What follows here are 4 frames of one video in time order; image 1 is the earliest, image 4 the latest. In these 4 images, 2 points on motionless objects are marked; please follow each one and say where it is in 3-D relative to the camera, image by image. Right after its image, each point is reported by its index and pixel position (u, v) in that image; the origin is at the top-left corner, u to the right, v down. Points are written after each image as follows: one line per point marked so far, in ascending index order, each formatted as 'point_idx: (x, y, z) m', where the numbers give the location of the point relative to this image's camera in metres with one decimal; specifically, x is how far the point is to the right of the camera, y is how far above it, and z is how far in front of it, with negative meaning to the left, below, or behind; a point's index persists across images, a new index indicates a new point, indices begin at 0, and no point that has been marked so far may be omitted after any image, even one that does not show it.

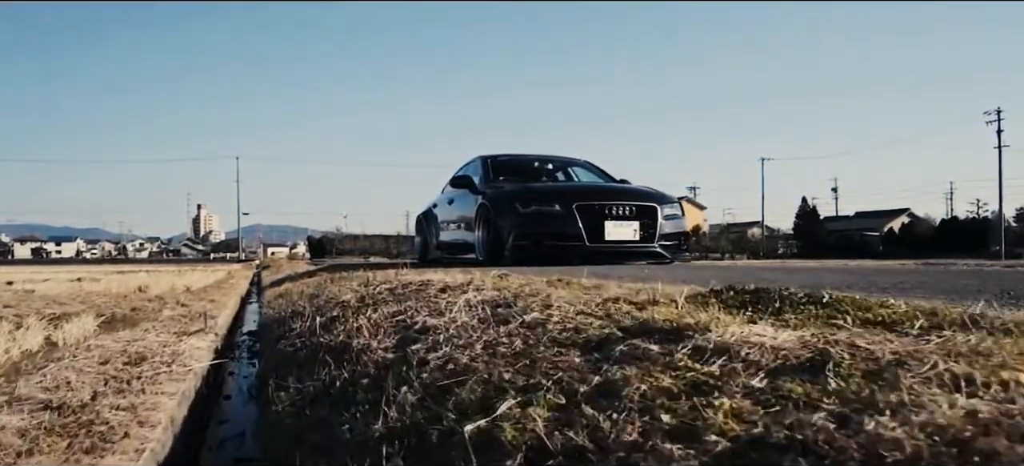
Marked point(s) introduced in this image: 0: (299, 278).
0: (-3.0, -0.6, +11.8) m
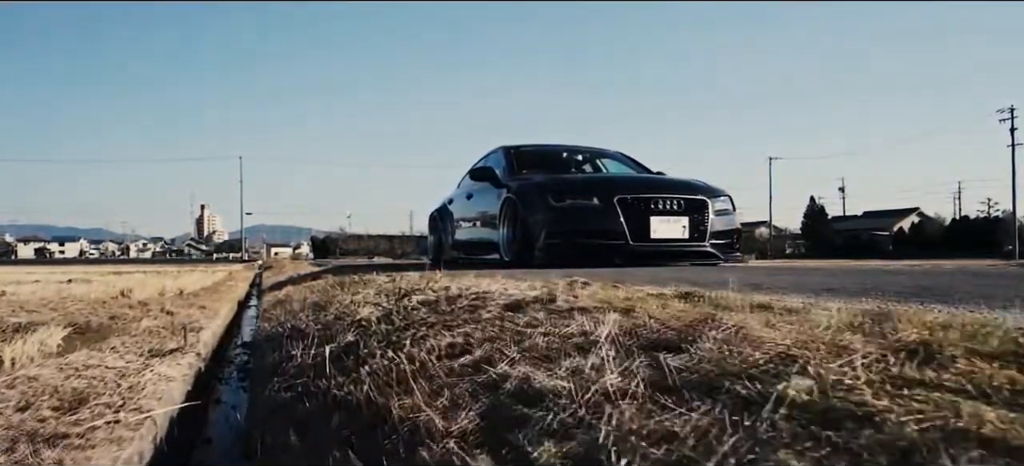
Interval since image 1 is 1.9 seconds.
0: (-2.7, -0.6, +10.7) m
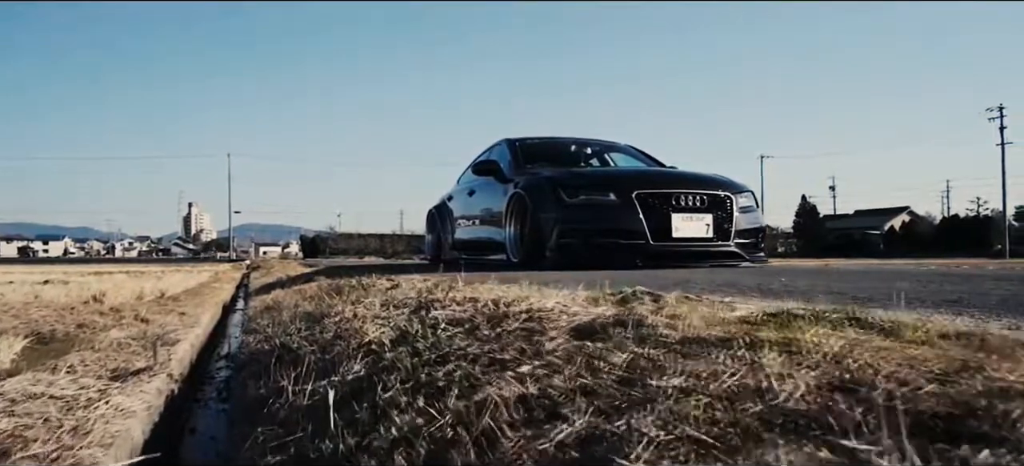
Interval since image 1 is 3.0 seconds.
0: (-2.6, -0.6, +10.0) m
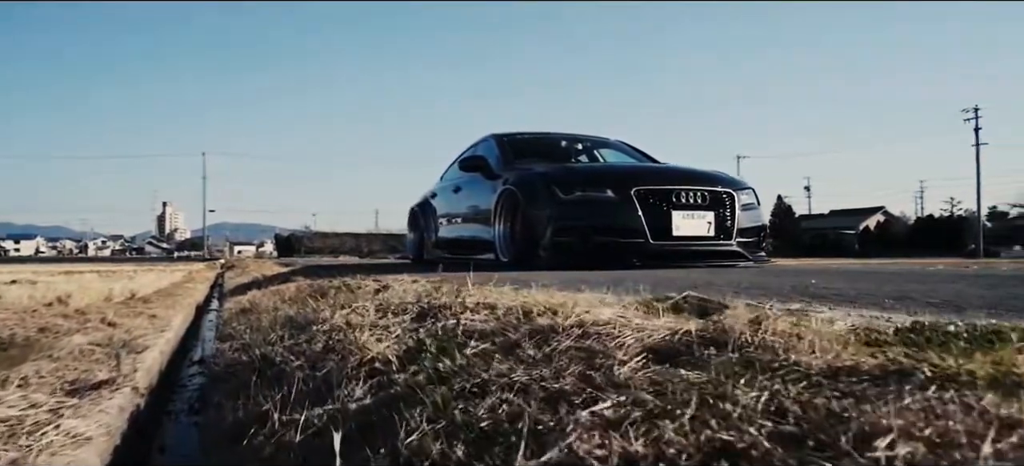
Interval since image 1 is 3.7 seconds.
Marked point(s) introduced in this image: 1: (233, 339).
0: (-2.8, -0.6, +9.6) m
1: (-1.7, -0.6, +5.0) m
